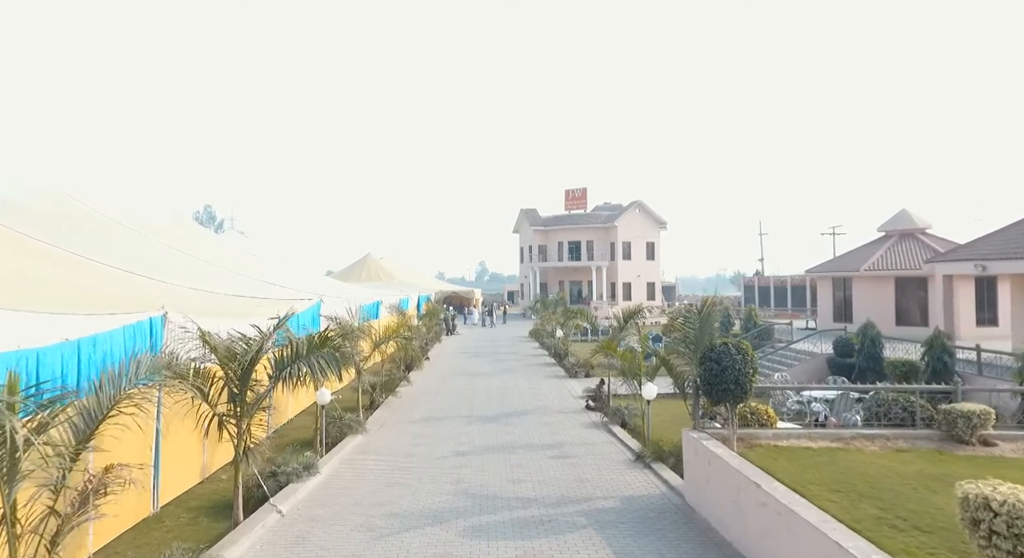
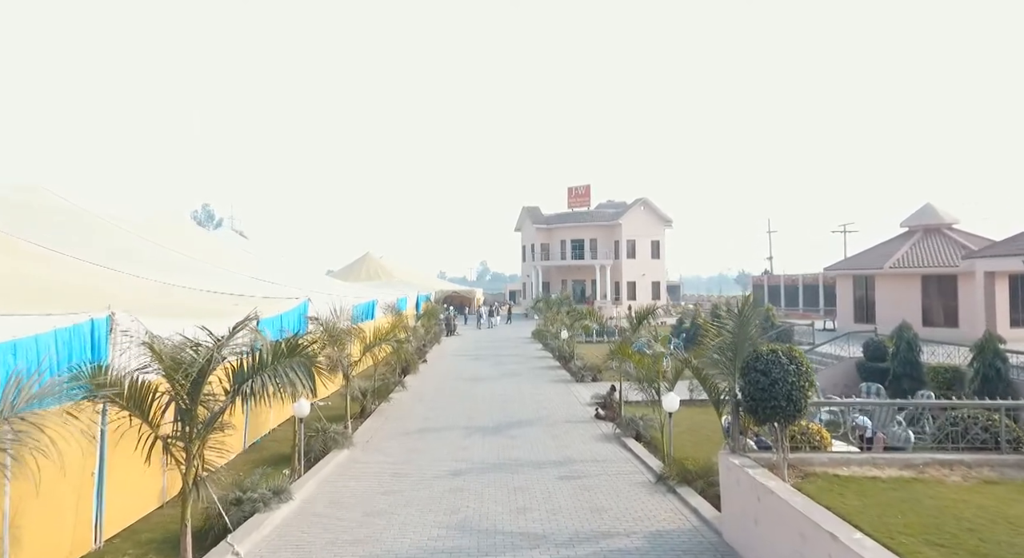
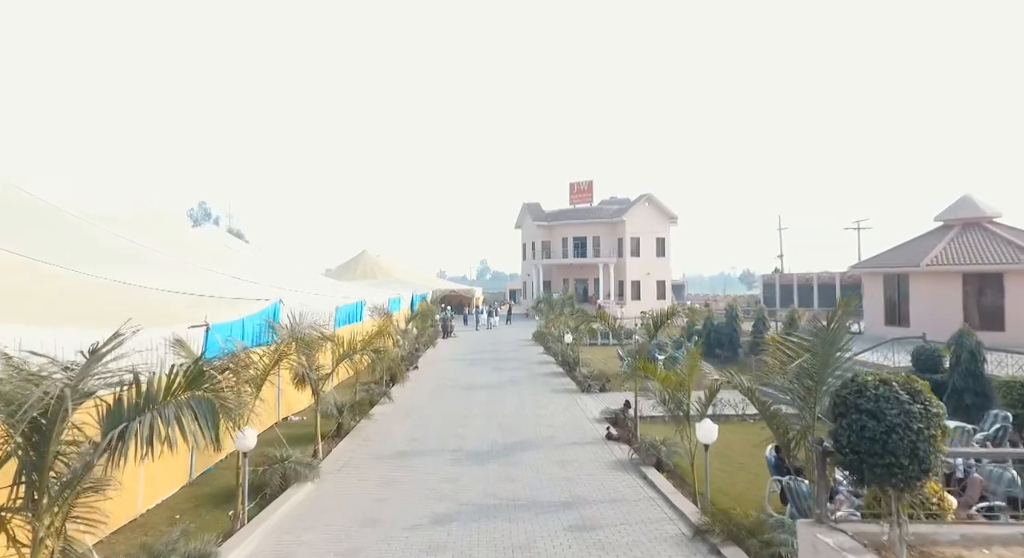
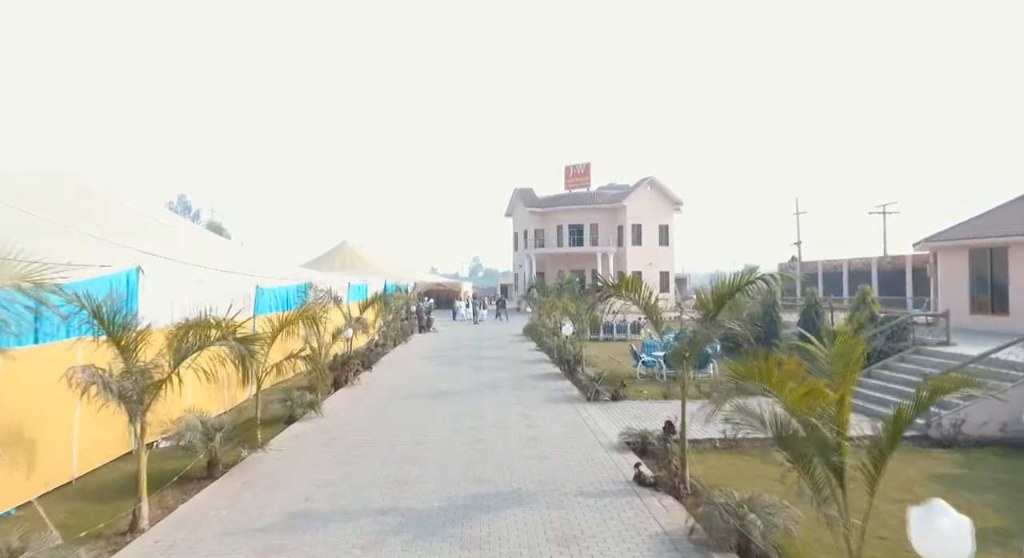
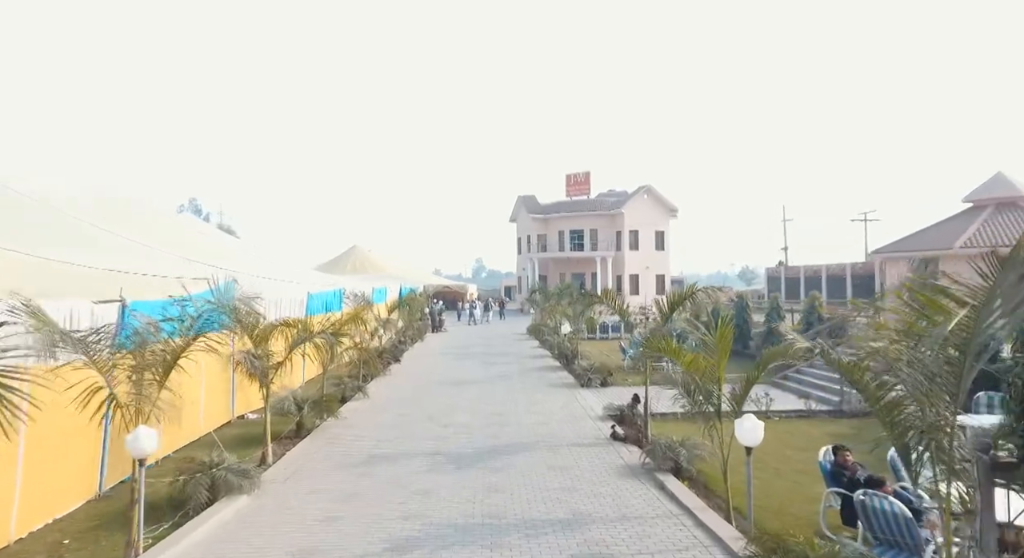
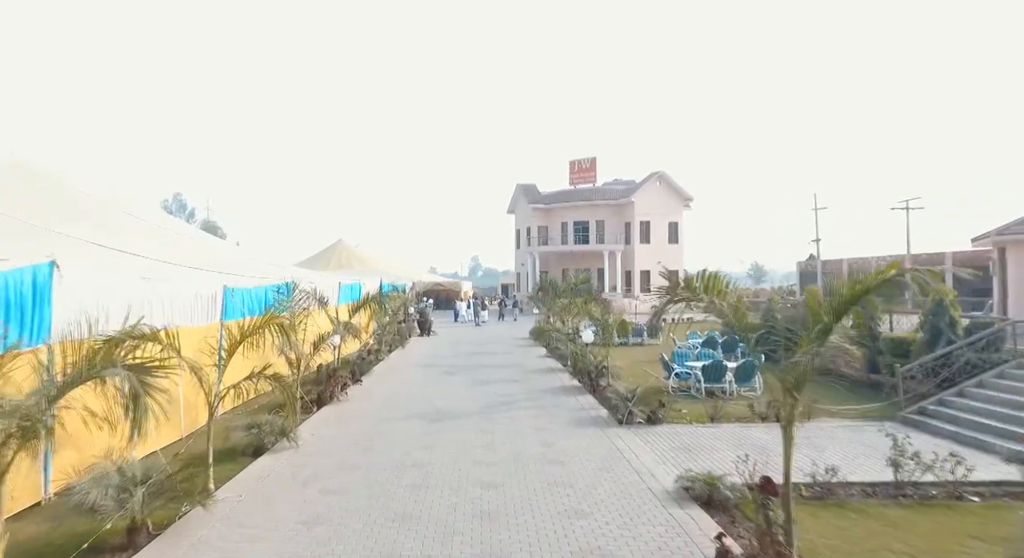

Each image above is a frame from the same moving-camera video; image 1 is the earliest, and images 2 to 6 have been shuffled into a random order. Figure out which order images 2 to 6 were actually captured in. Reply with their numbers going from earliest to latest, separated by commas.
2, 3, 5, 4, 6
